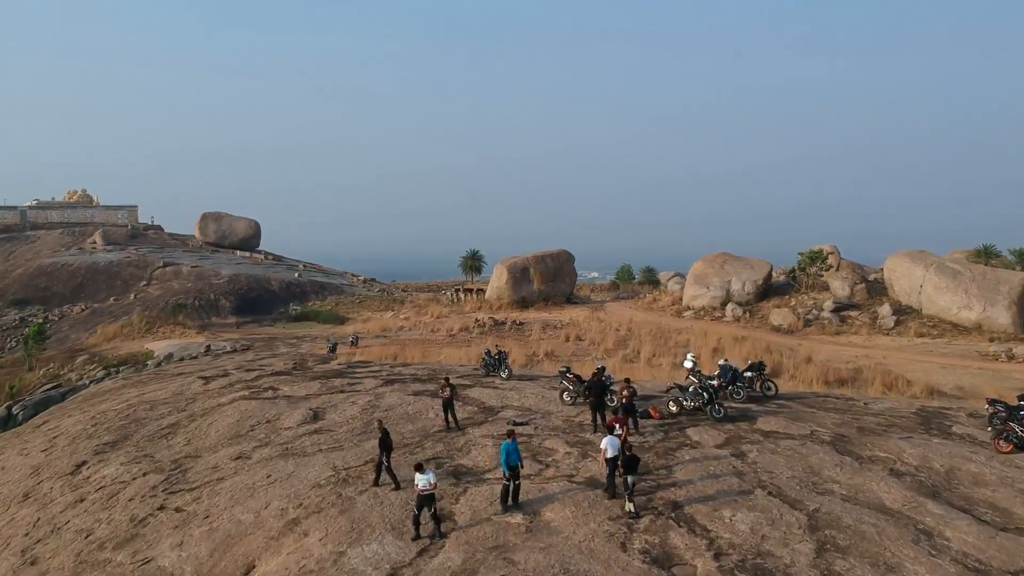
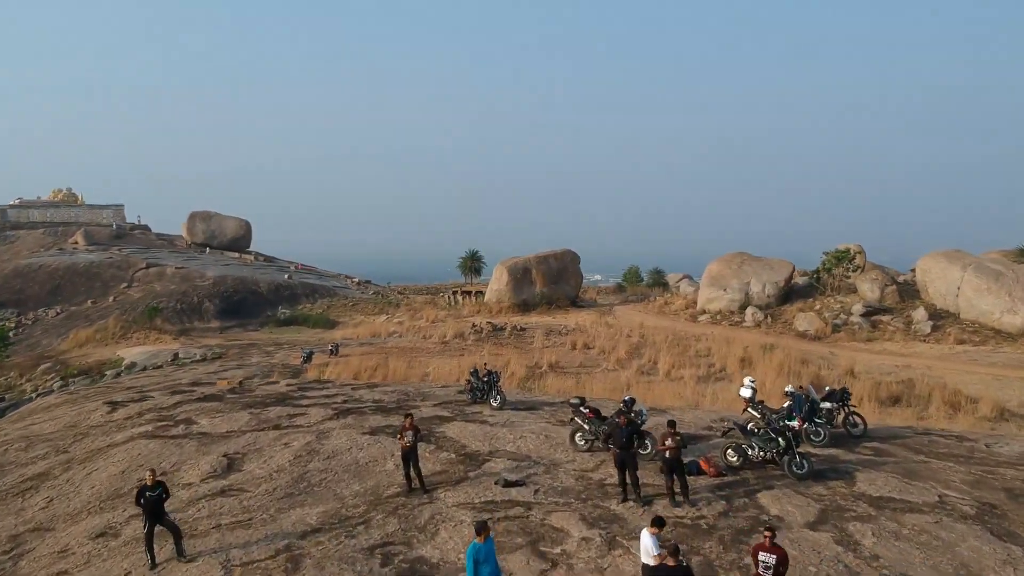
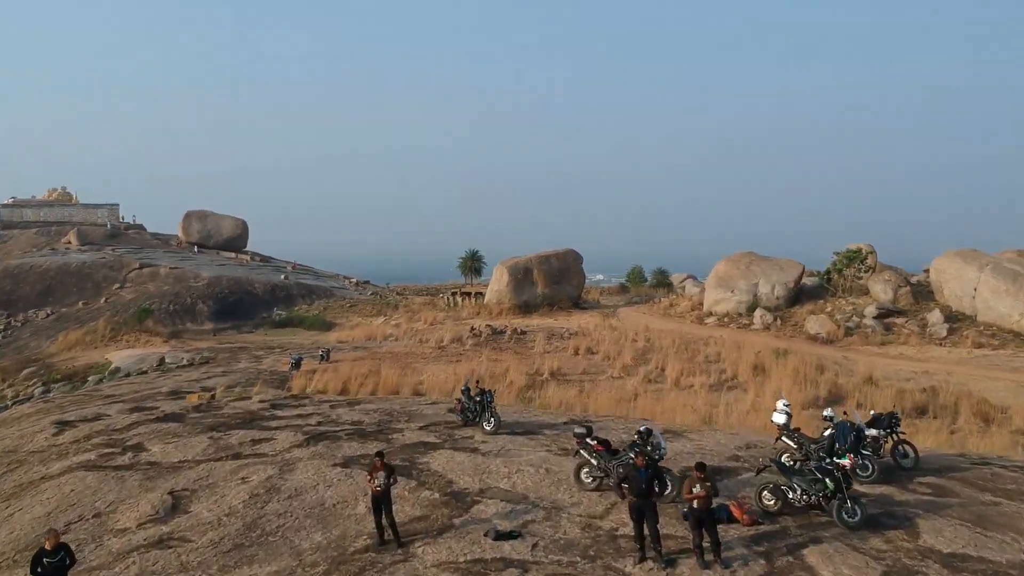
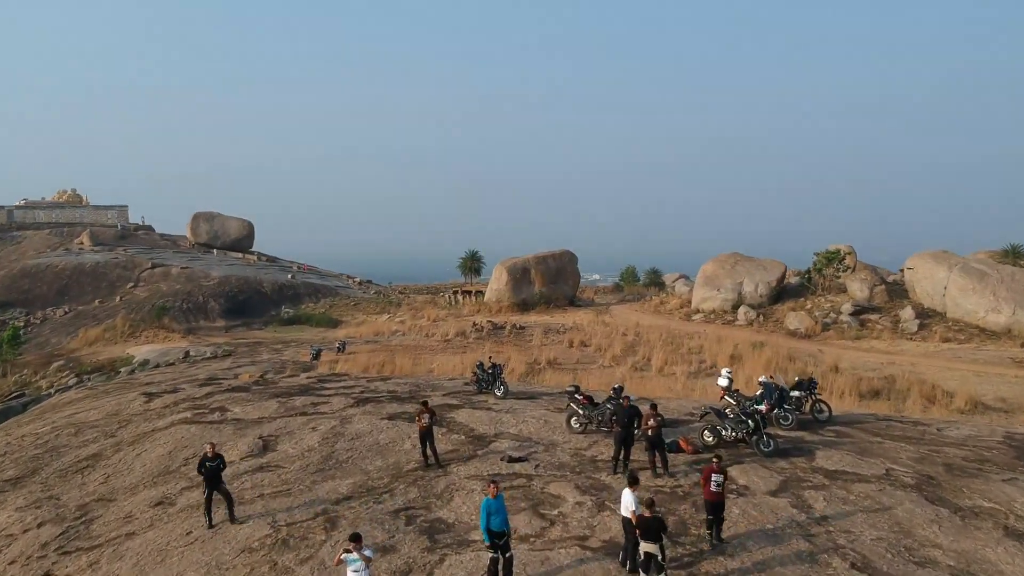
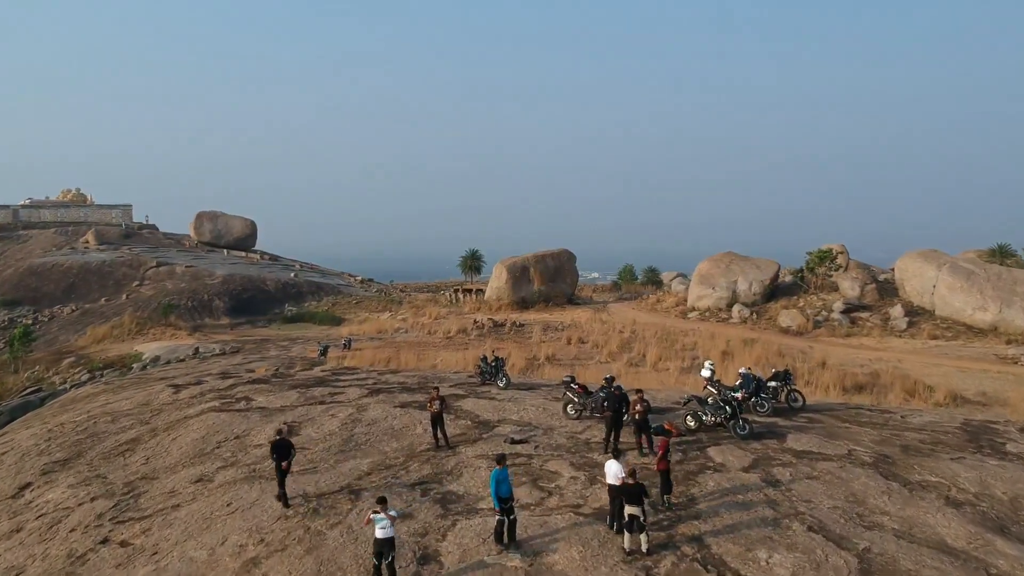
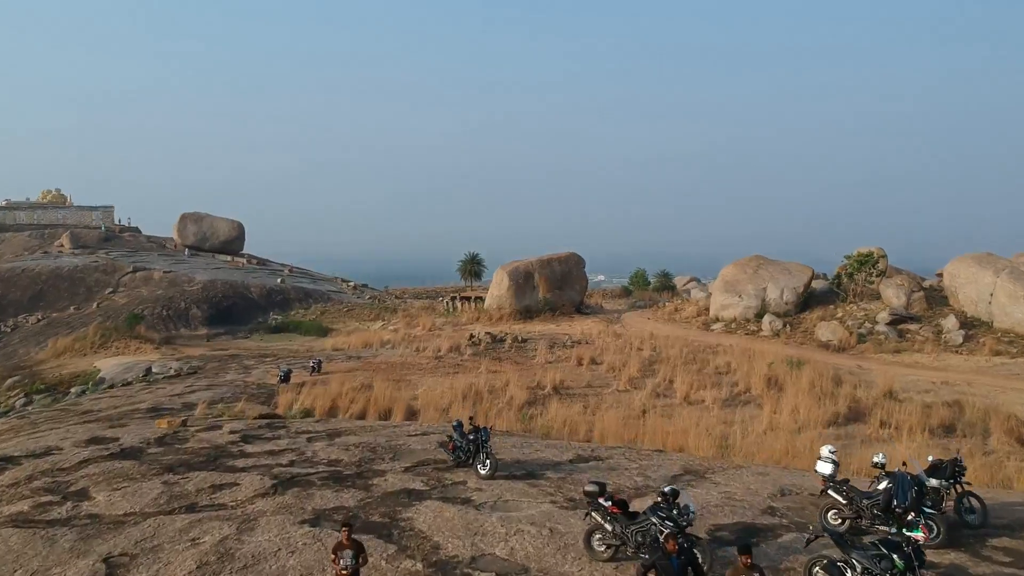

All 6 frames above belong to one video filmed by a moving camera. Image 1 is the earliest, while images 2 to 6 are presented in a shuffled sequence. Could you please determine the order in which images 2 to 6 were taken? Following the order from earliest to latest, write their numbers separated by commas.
5, 4, 2, 3, 6
